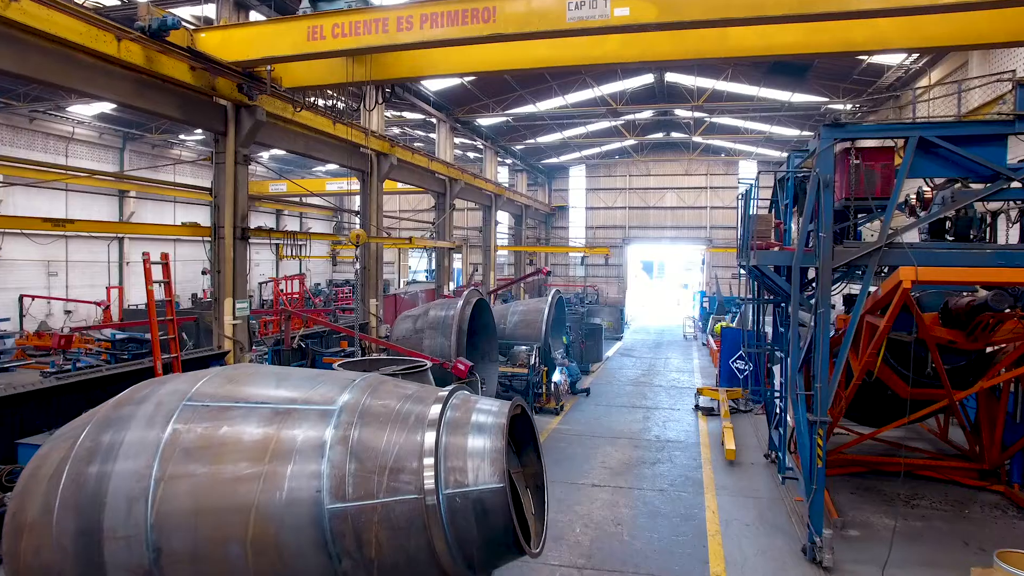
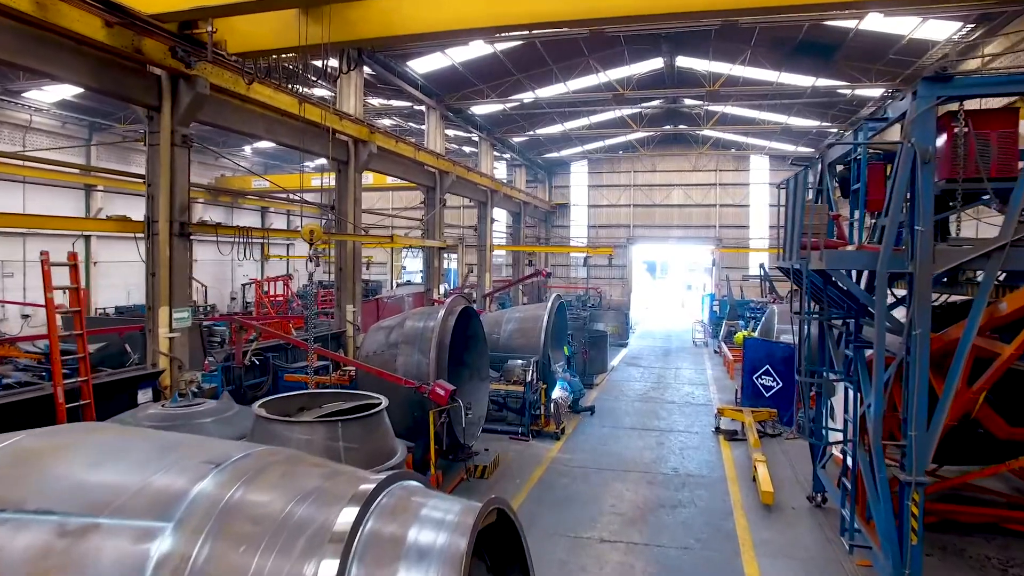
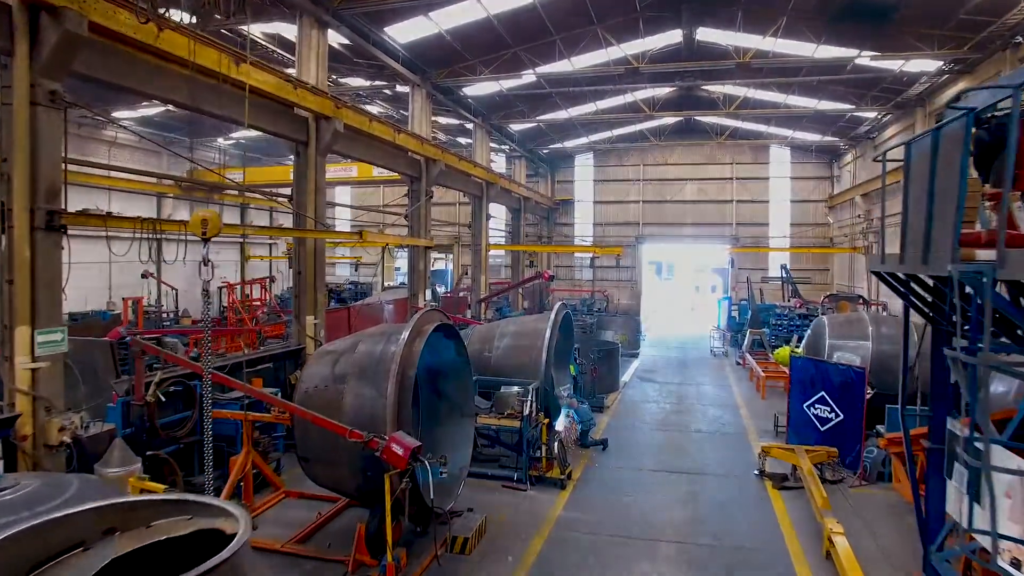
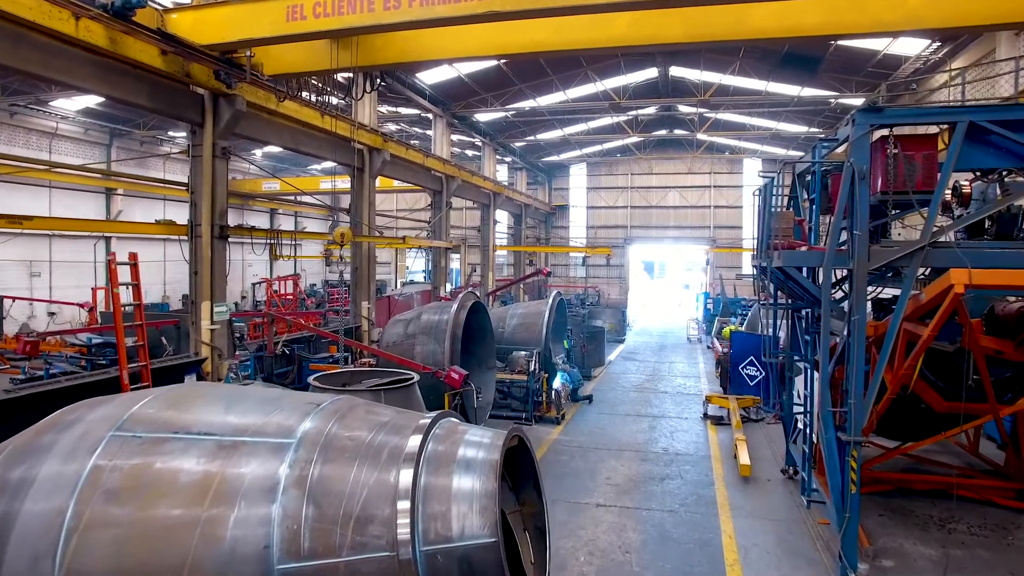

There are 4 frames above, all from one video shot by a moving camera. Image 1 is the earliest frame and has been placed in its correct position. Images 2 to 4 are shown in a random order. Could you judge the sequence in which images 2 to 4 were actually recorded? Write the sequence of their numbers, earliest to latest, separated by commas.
4, 2, 3
